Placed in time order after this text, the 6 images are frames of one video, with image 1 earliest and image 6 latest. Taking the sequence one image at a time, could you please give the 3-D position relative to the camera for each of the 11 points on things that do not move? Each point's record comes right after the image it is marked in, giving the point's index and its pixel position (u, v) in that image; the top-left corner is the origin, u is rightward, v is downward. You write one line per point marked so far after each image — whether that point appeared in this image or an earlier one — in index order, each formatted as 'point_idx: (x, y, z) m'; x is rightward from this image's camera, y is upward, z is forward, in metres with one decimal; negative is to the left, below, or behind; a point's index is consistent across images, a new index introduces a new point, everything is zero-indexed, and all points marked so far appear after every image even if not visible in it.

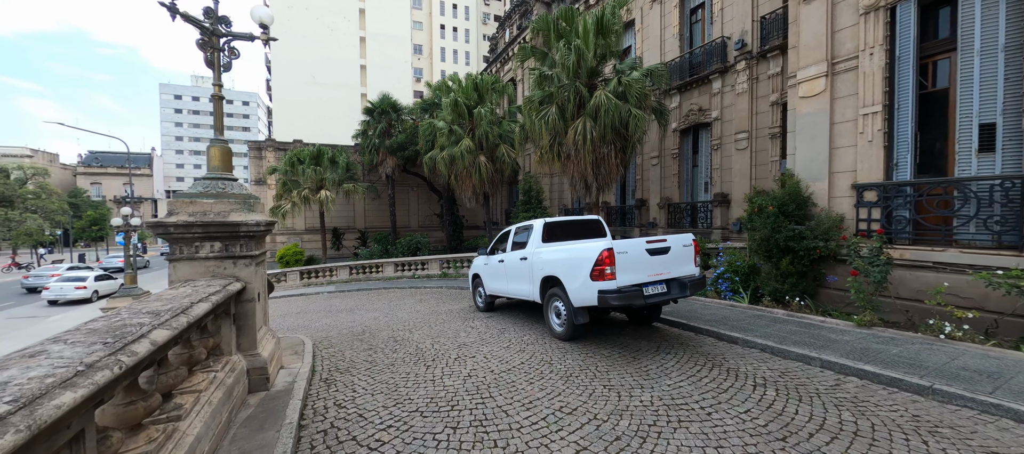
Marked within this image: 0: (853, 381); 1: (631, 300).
0: (+3.1, -1.4, +3.5) m
1: (+1.3, -0.8, +4.2) m
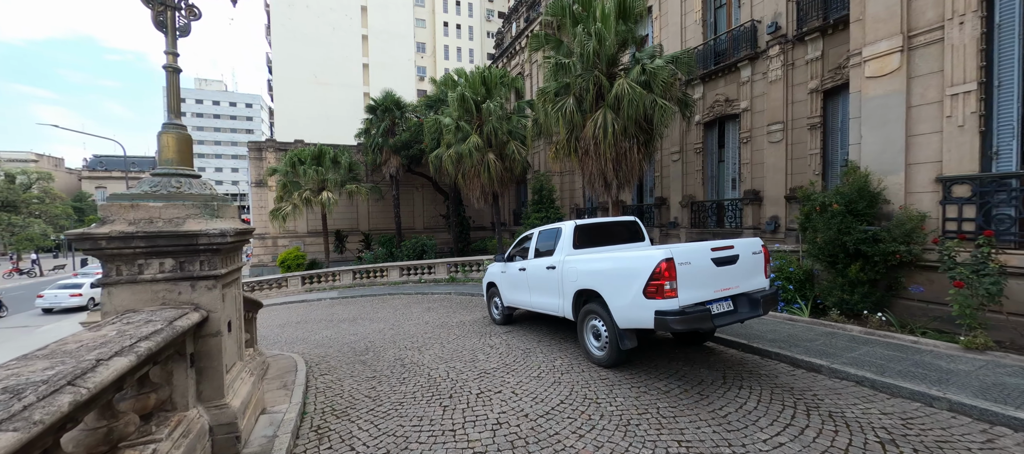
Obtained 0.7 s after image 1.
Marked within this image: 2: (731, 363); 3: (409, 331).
0: (+3.4, -1.4, +2.6) m
1: (+1.6, -0.9, +3.4) m
2: (+2.4, -1.5, +4.1) m
3: (-2.0, -2.0, +7.4) m
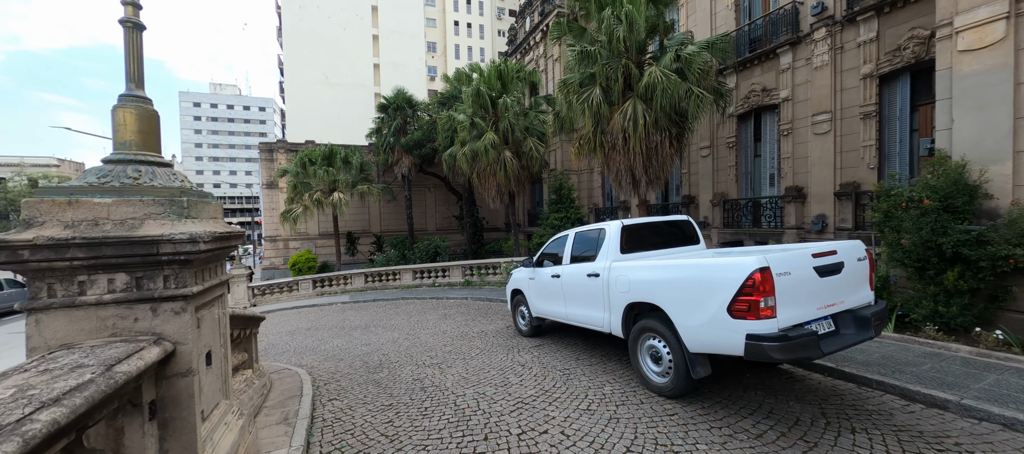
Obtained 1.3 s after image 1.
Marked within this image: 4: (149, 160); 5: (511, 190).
0: (+3.8, -1.4, +1.9) m
1: (+2.0, -0.9, +2.6) m
2: (+2.8, -1.5, +3.4) m
3: (-1.5, -2.1, +6.8) m
4: (-2.0, +0.4, +2.1) m
5: (-0.1, +1.4, +14.3) m
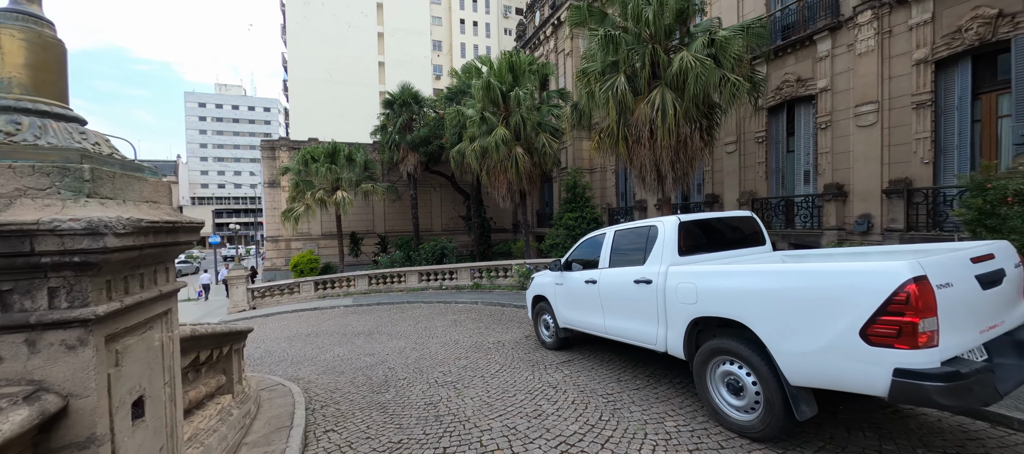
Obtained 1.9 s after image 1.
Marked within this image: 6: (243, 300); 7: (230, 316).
0: (+4.1, -1.4, +1.1) m
1: (+2.3, -0.8, +1.9) m
2: (+3.1, -1.4, +2.6) m
3: (-1.2, -2.0, +6.1) m
4: (-1.7, +0.4, +1.4) m
5: (+0.4, +1.4, +13.6) m
6: (-10.3, -2.8, +14.7) m
7: (-10.5, -3.3, +14.2) m
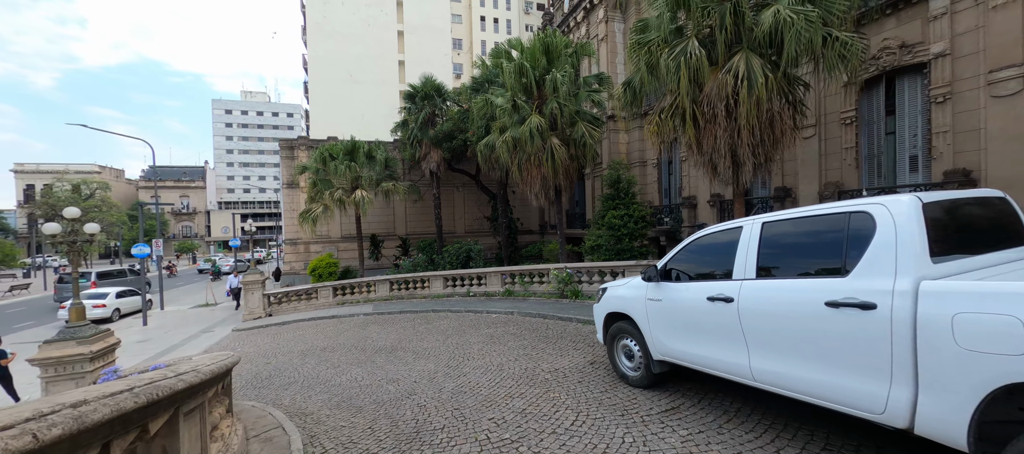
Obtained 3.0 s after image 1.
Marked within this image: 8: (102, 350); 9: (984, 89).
0: (+4.6, -1.3, -0.5) m
1: (+2.9, -0.7, +0.4) m
2: (+3.7, -1.4, +1.1) m
3: (-0.4, -2.0, +4.7) m
4: (-1.1, +0.5, +0.1) m
5: (+1.5, +1.4, +12.2) m
6: (-9.1, -2.9, +13.7) m
7: (-9.3, -3.4, +13.3) m
8: (-6.5, -2.0, +6.0) m
9: (+8.7, +2.5, +7.0) m
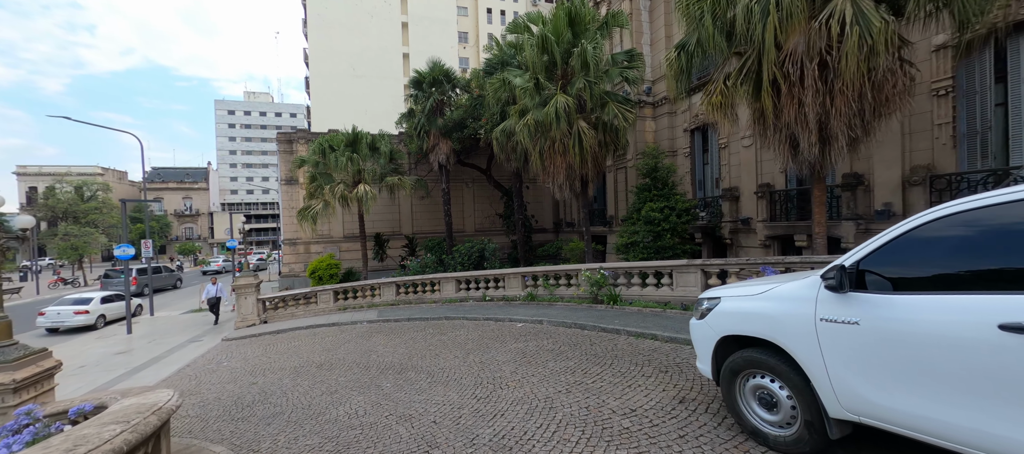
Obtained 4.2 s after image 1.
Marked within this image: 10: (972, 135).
0: (+5.1, -1.1, -1.9) m
1: (+3.4, -0.6, -1.0) m
2: (+4.2, -1.2, -0.3) m
3: (+0.1, -1.8, +3.4) m
4: (-0.6, +0.6, -1.3) m
5: (+2.1, +1.5, +10.8) m
6: (-8.4, -2.8, +12.4) m
7: (-8.7, -3.3, +12.0) m
8: (-5.9, -1.9, +4.7) m
9: (+9.2, +2.7, +5.5) m
10: (+8.9, +1.8, +7.2) m
